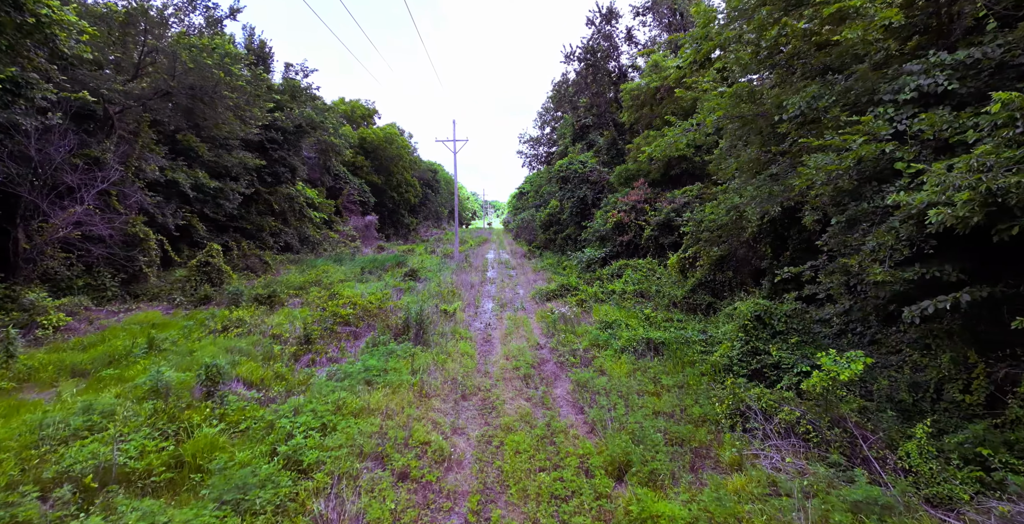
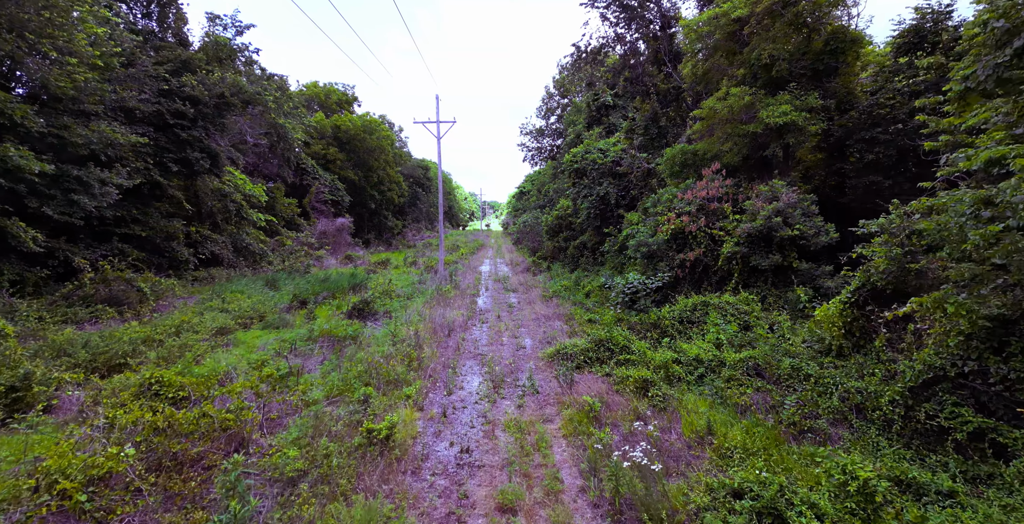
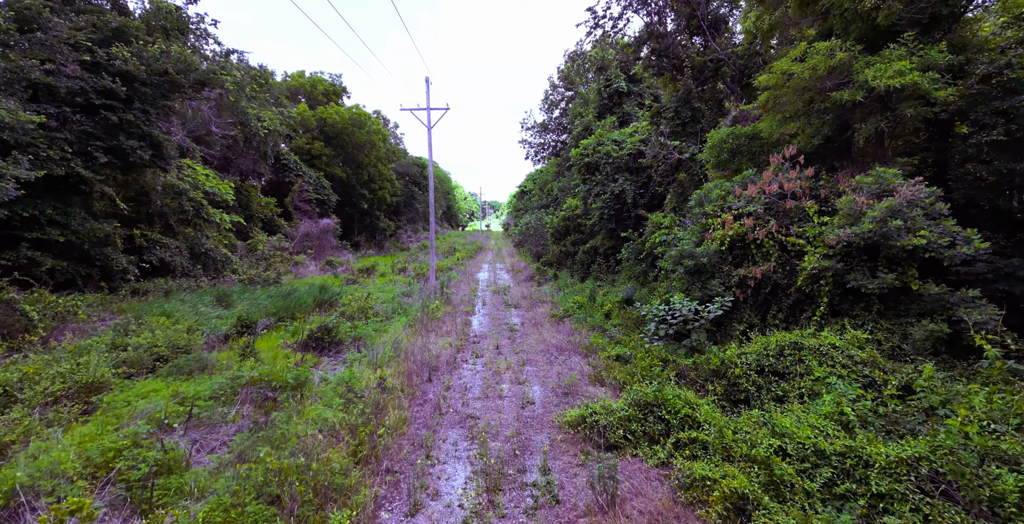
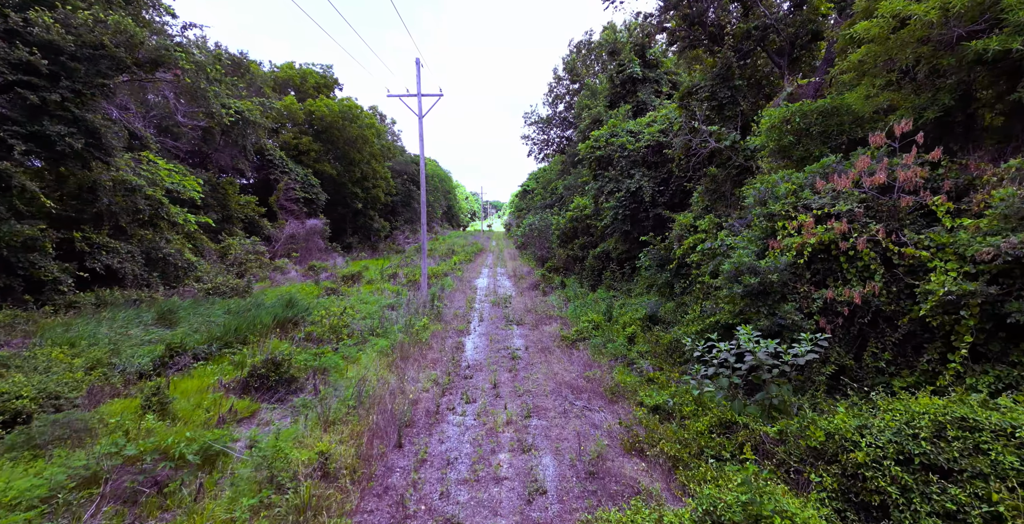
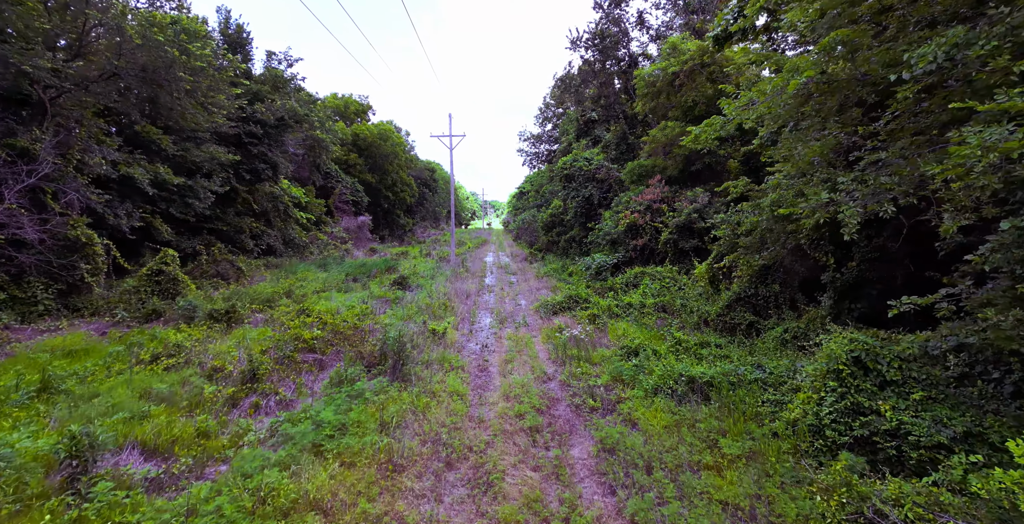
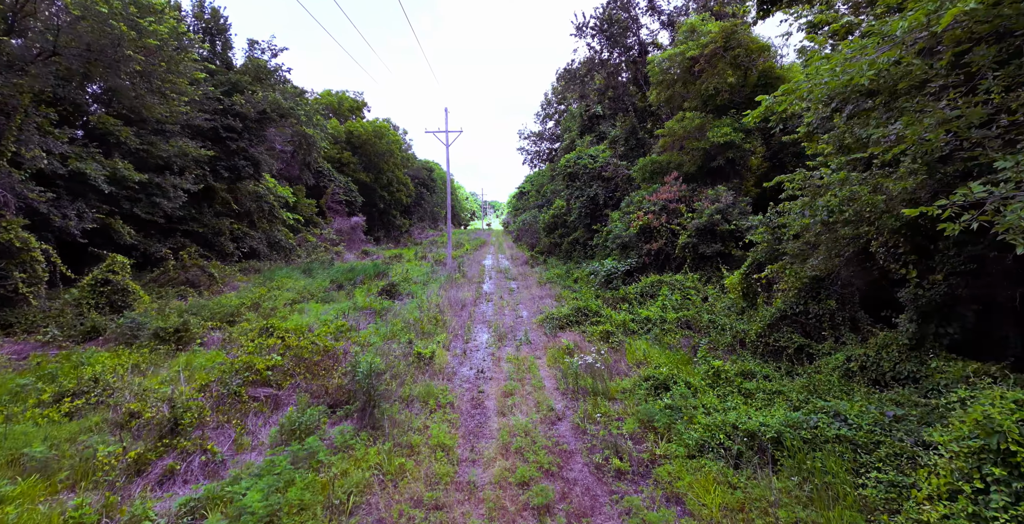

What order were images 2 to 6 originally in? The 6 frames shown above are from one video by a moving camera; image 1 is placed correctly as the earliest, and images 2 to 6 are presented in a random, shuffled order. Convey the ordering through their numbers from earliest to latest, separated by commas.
5, 6, 2, 3, 4
